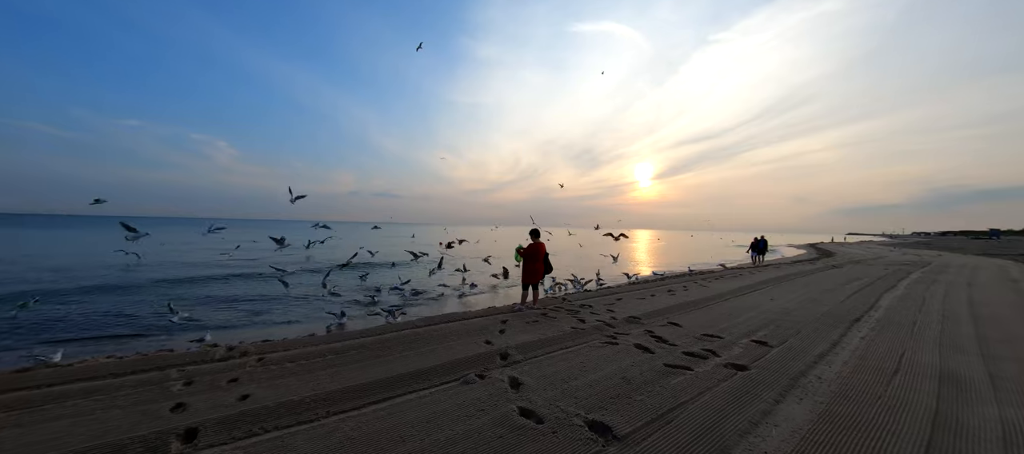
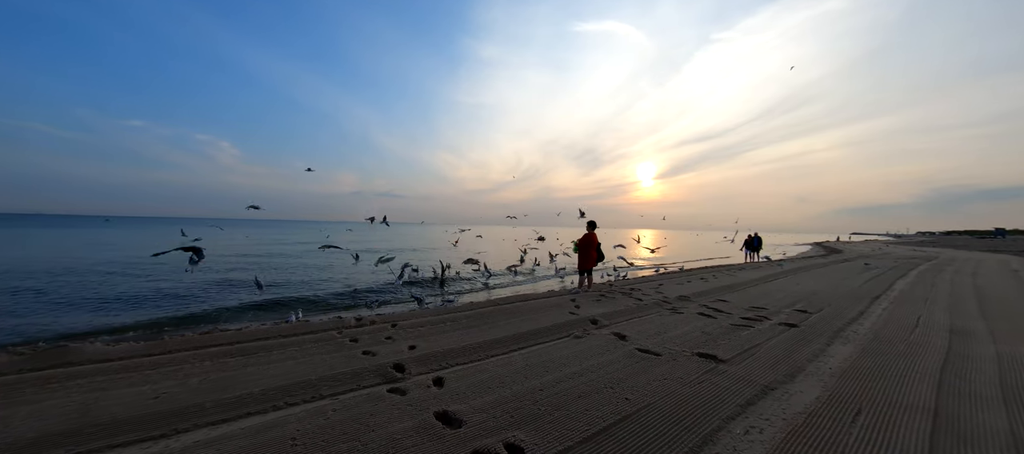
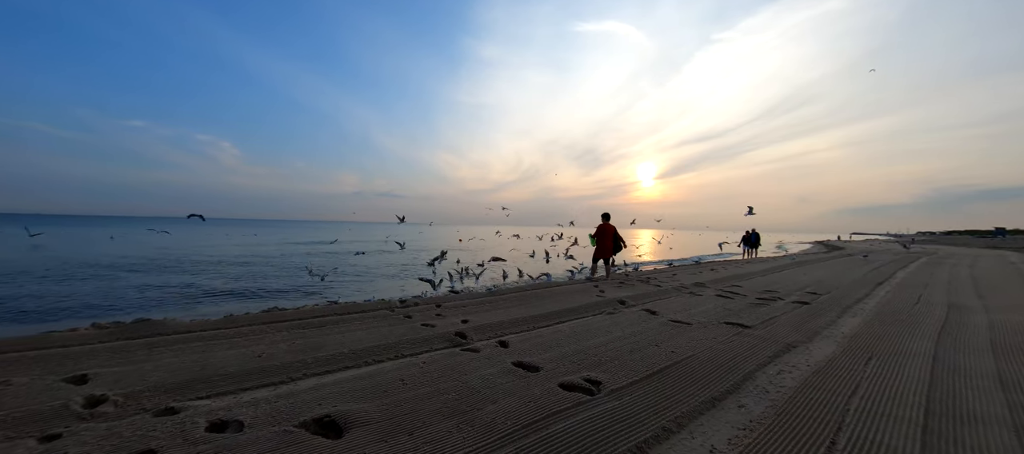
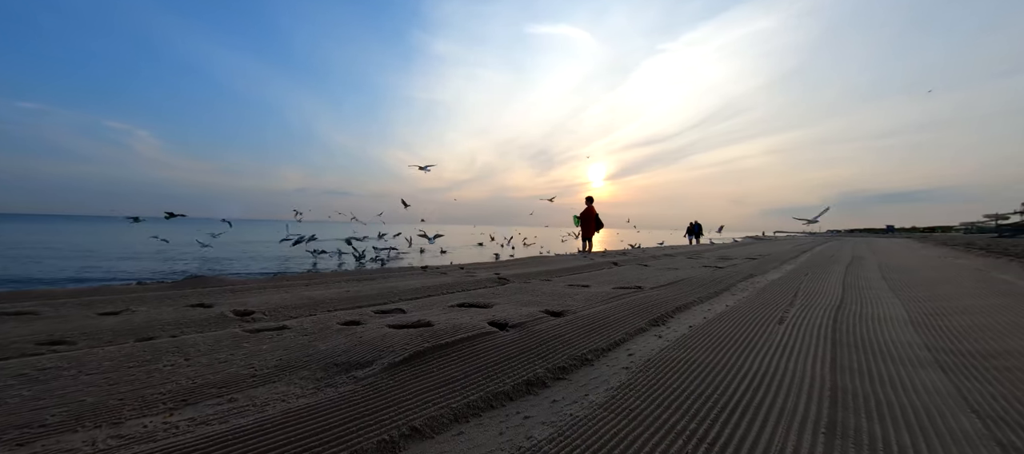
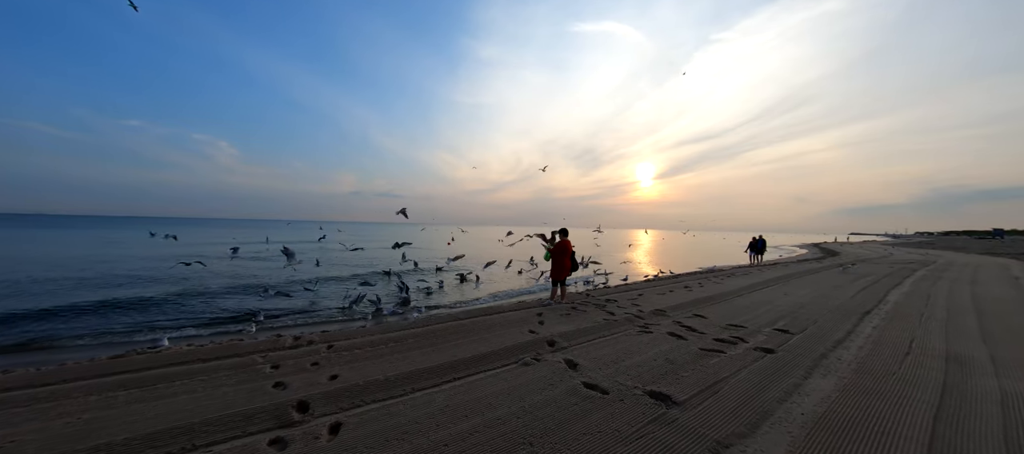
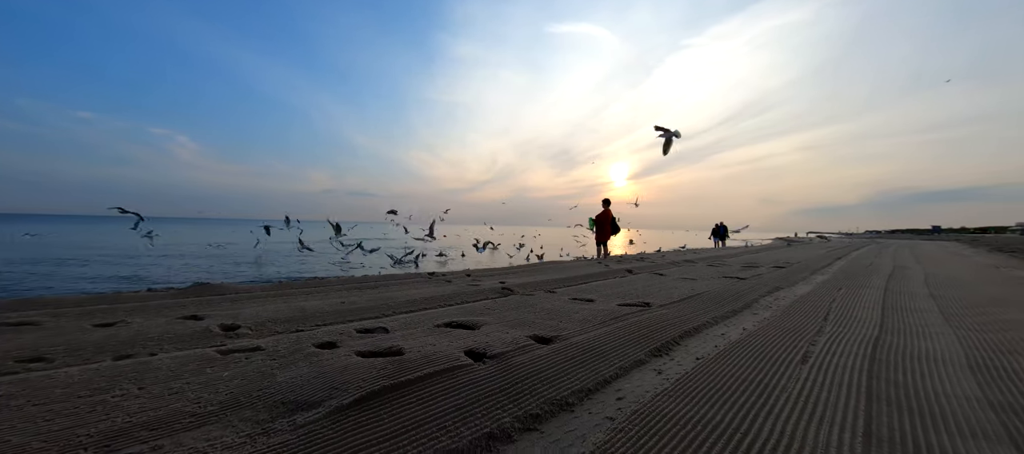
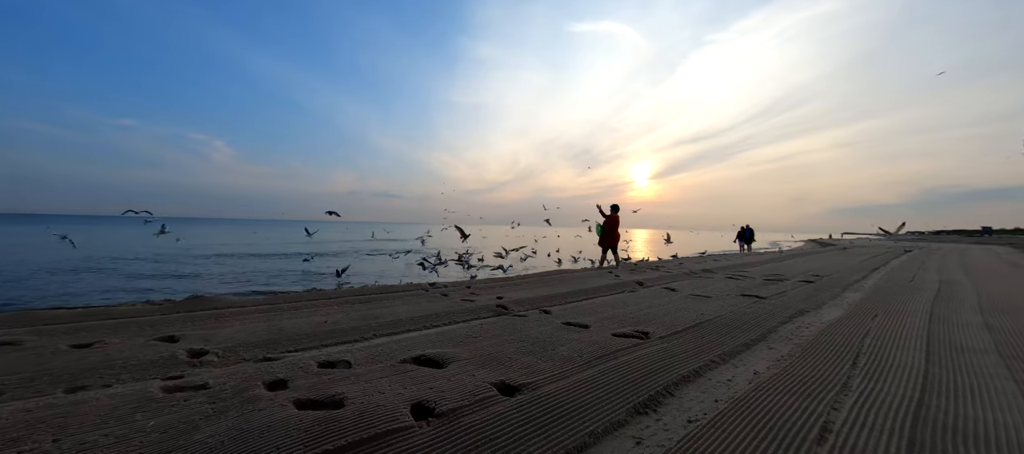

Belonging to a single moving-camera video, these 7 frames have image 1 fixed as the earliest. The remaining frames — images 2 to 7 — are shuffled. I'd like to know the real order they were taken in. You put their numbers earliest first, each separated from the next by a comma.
5, 2, 3, 7, 6, 4
